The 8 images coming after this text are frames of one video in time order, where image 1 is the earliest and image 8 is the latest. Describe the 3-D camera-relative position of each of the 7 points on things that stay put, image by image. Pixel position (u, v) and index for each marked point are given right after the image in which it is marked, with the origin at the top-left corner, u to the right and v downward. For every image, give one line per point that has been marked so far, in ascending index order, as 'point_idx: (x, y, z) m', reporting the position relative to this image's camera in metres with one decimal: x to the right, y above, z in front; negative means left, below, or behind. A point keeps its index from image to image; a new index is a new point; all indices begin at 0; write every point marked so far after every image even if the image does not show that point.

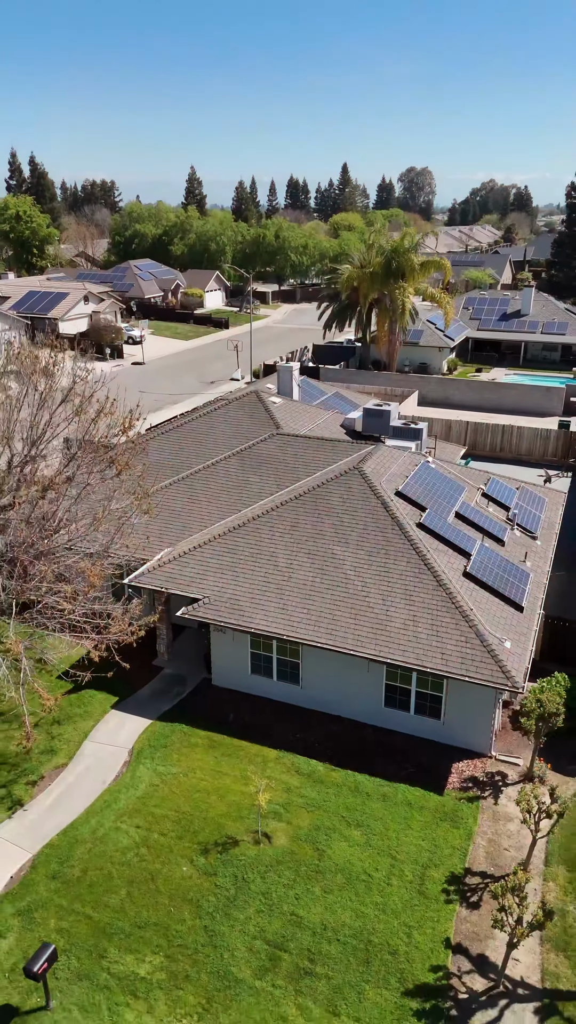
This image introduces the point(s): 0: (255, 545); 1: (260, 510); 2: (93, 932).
0: (-0.5, -0.6, +11.3) m
1: (-0.4, 0.0, +12.1) m
2: (-2.1, -4.5, +7.4) m
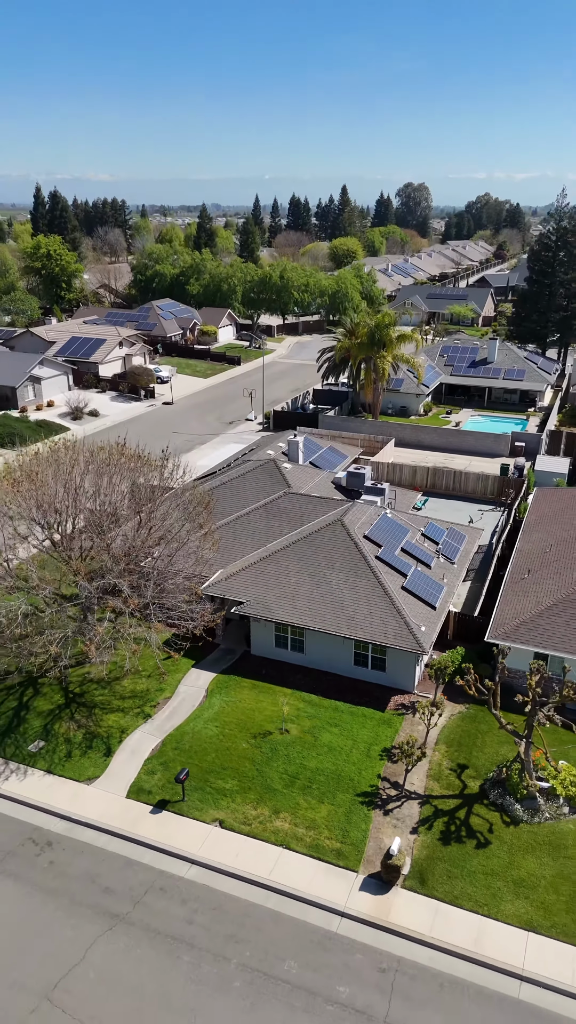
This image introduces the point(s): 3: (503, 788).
0: (-0.2, -1.6, +18.5) m
1: (-0.2, -1.0, +19.4) m
2: (-1.9, -5.5, +14.7) m
3: (+4.4, -5.7, +14.2) m
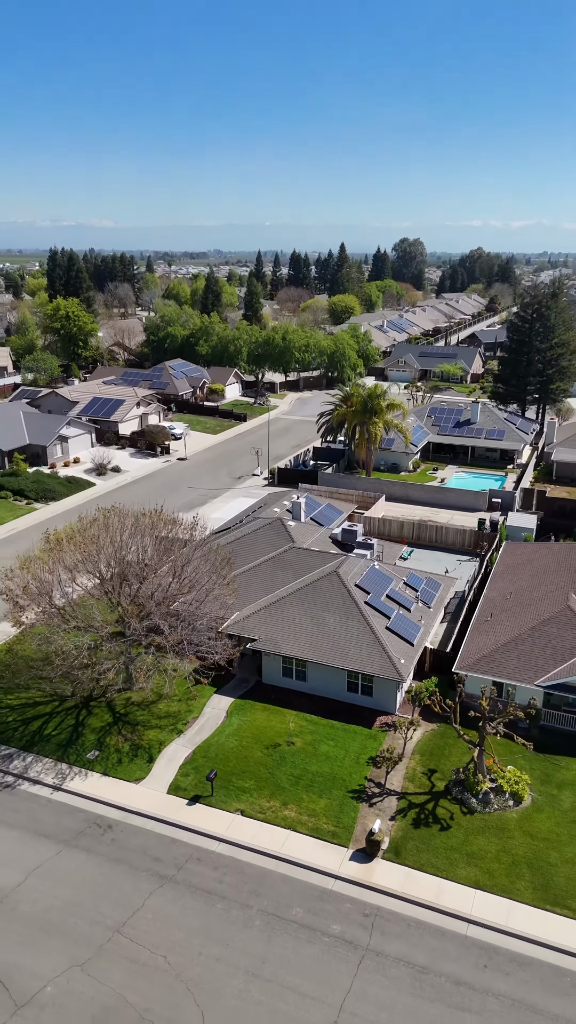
0: (-0.1, -3.4, +22.6) m
1: (0.0, -2.8, +23.5) m
2: (-1.7, -7.0, +18.6) m
3: (+4.6, -7.2, +18.1) m
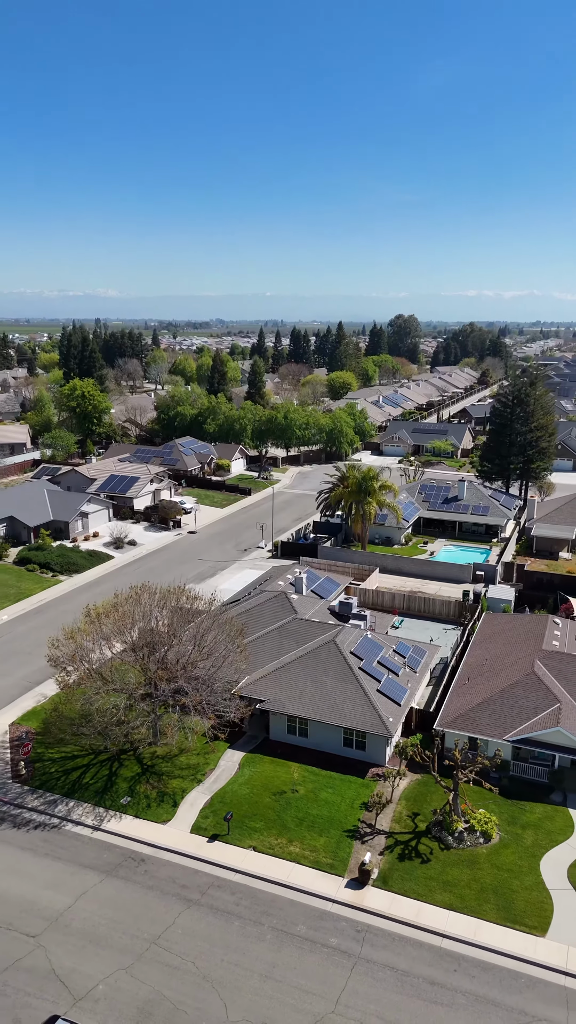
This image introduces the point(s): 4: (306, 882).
0: (+0.1, -6.3, +26.2) m
1: (+0.1, -5.9, +27.1) m
2: (-1.6, -9.6, +21.8) m
3: (+4.7, -9.7, +21.3) m
4: (+0.5, -10.4, +19.3) m
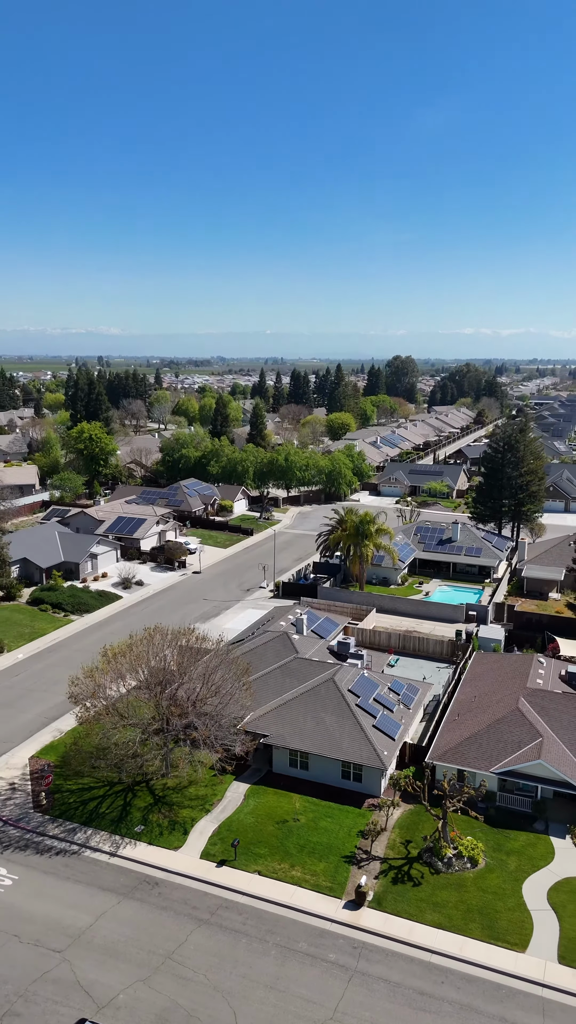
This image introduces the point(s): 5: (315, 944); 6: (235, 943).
0: (+0.1, -8.3, +28.1) m
1: (+0.2, -7.8, +29.1) m
2: (-1.5, -11.3, +23.6) m
3: (+4.8, -11.4, +23.0) m
4: (+0.6, -12.0, +21.1) m
5: (+0.8, -12.3, +19.6) m
6: (-1.5, -12.3, +19.6) m
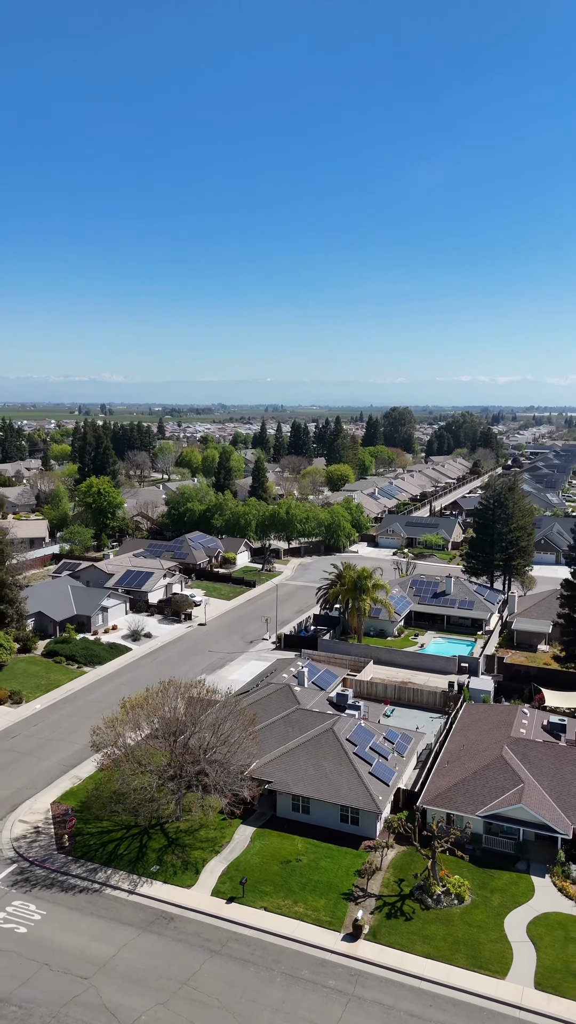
0: (+0.3, -11.1, +30.5) m
1: (+0.3, -10.7, +31.5) m
2: (-1.4, -13.8, +25.8) m
3: (+4.9, -13.9, +25.2) m
4: (+0.7, -14.3, +23.2) m
5: (+0.9, -14.5, +21.8) m
6: (-1.4, -14.5, +21.8) m
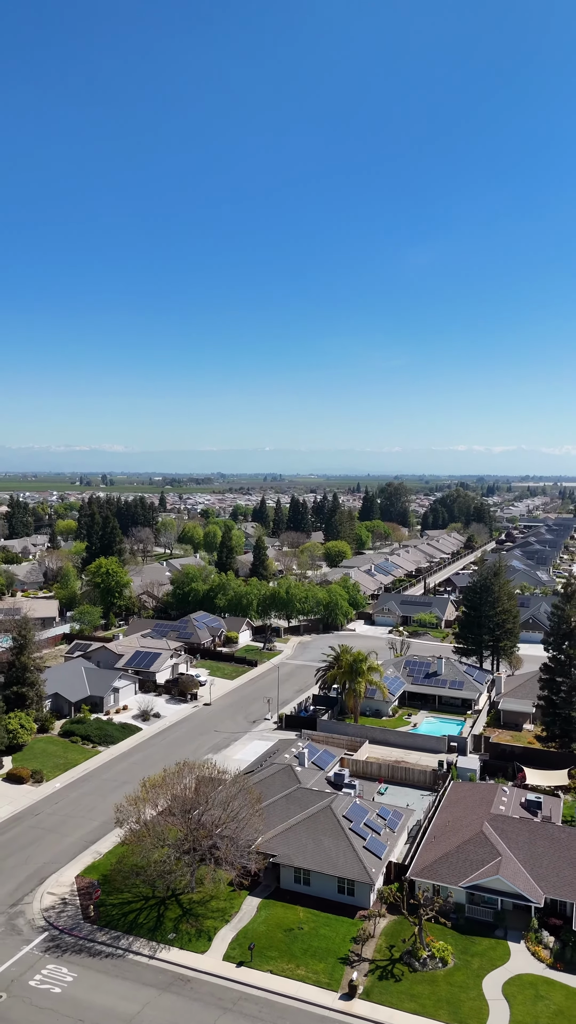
0: (+0.4, -16.0, +33.9) m
1: (+0.4, -15.7, +34.9) m
2: (-1.2, -18.3, +28.9) m
3: (+5.0, -18.3, +28.4) m
4: (+0.9, -18.5, +26.3) m
5: (+1.1, -18.6, +24.9) m
6: (-1.2, -18.5, +24.8) m
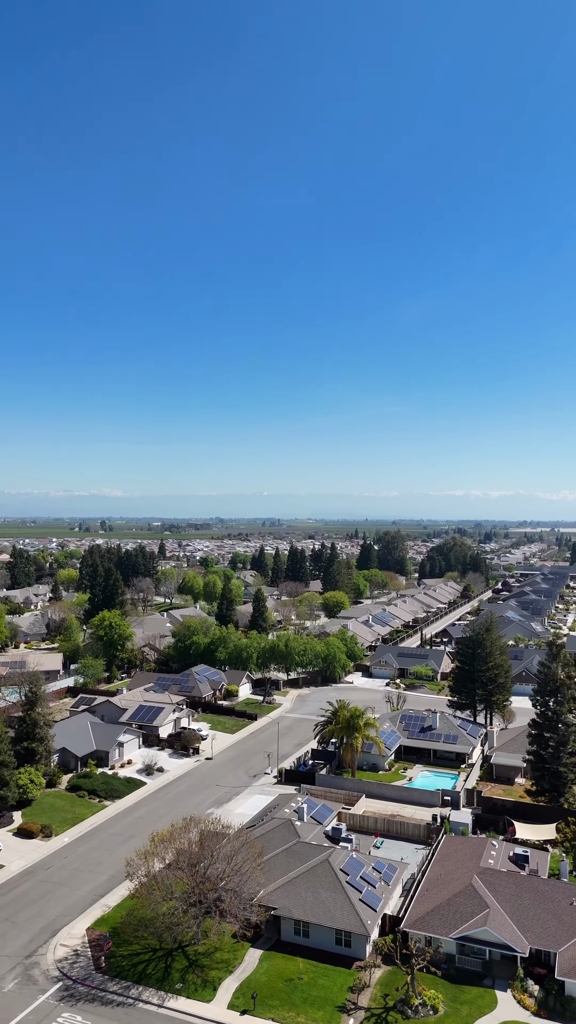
0: (+0.4, -19.7, +35.8) m
1: (+0.5, -19.5, +36.9) m
2: (-1.2, -21.6, +30.7) m
3: (+5.1, -21.6, +30.2) m
4: (+0.9, -21.7, +28.1) m
5: (+1.1, -21.7, +26.7) m
6: (-1.2, -21.6, +26.6) m
